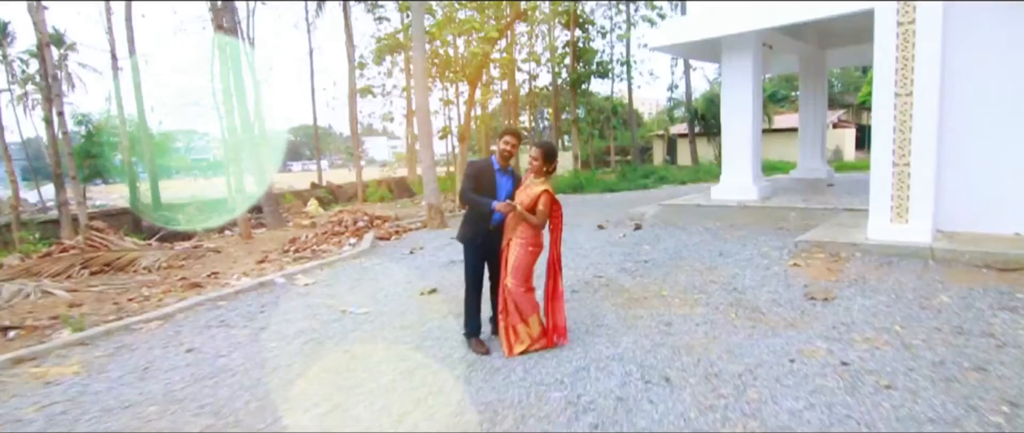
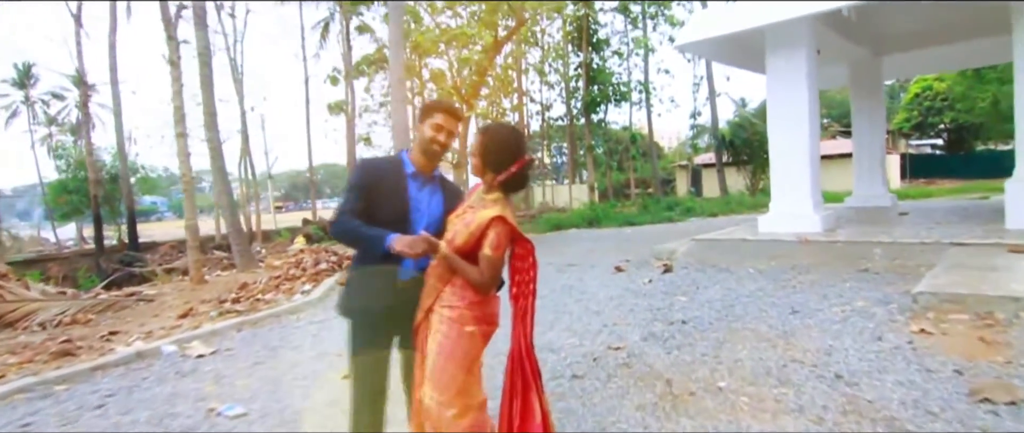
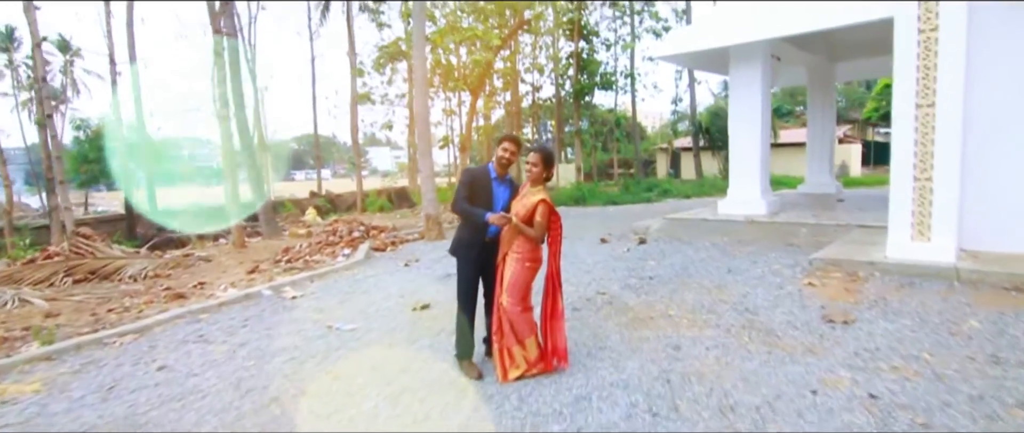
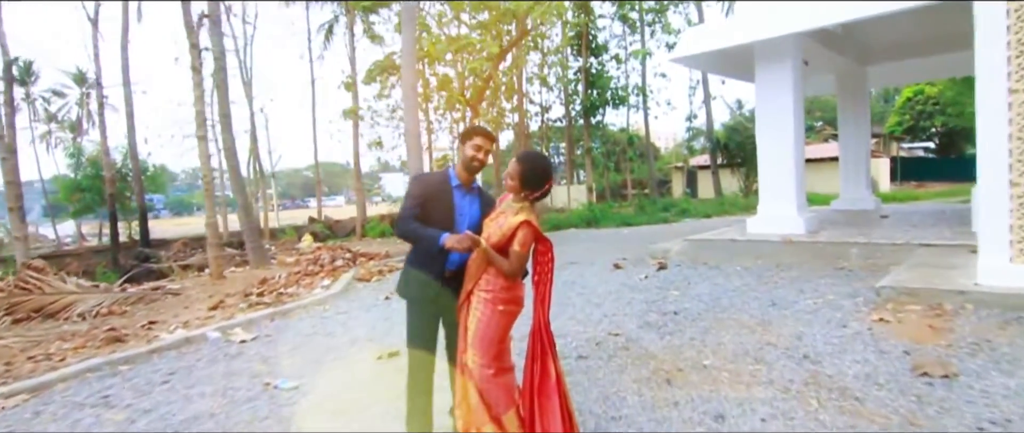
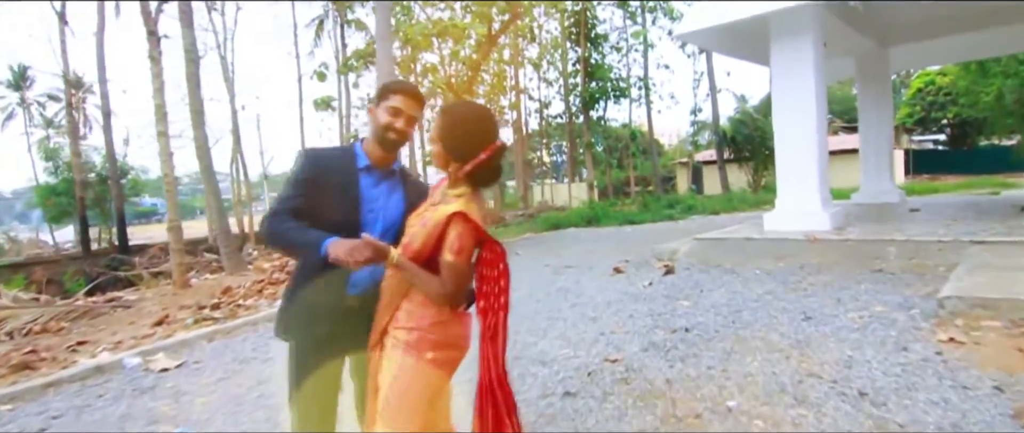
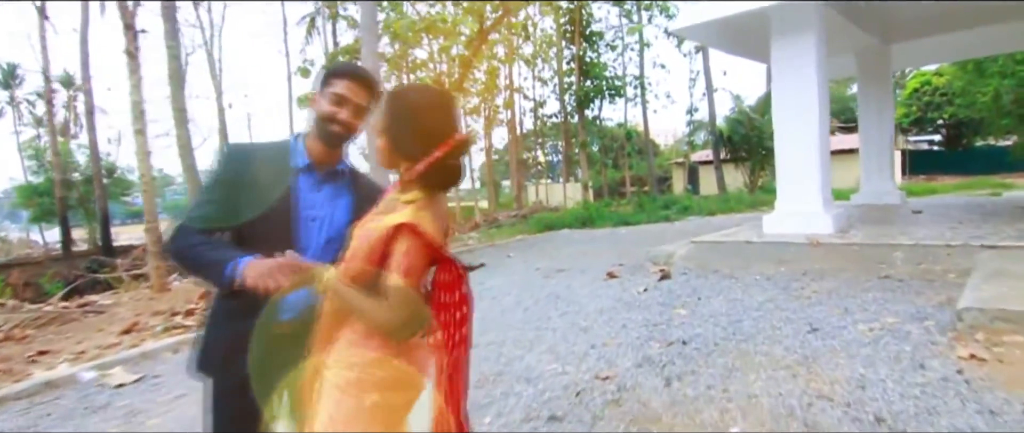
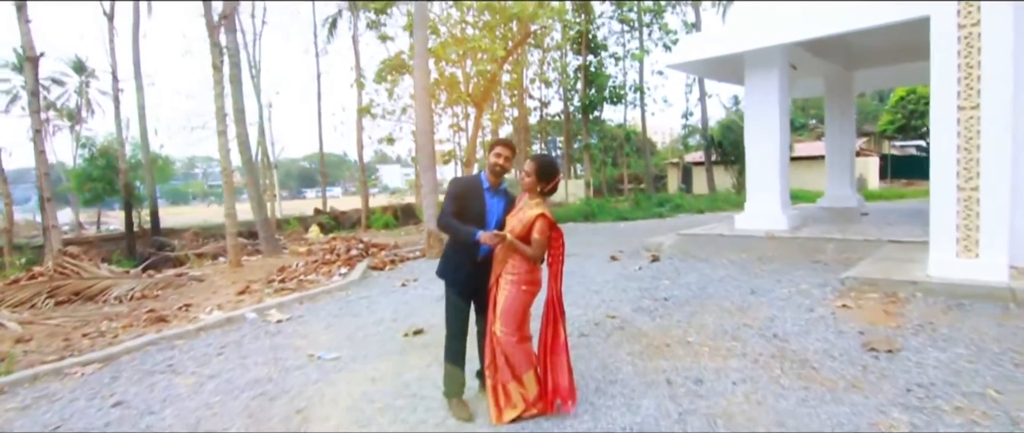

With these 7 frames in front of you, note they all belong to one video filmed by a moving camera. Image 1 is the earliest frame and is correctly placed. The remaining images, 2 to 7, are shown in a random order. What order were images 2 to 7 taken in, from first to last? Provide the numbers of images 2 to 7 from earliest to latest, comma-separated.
3, 7, 4, 2, 5, 6
